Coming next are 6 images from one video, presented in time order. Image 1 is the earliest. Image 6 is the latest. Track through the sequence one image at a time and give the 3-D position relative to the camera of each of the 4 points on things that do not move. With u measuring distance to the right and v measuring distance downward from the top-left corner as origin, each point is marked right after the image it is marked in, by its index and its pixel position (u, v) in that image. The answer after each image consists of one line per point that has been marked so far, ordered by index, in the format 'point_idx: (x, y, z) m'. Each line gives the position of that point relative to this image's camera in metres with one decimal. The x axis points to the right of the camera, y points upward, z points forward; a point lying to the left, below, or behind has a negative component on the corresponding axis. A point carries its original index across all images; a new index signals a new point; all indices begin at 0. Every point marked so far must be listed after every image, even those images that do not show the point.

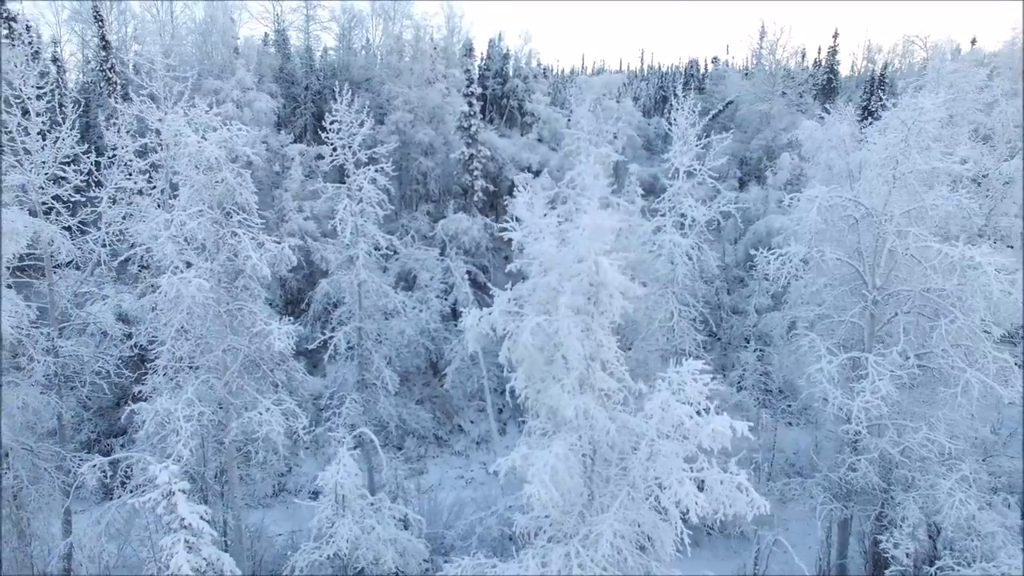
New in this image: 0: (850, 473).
0: (+6.7, -3.7, +11.6) m
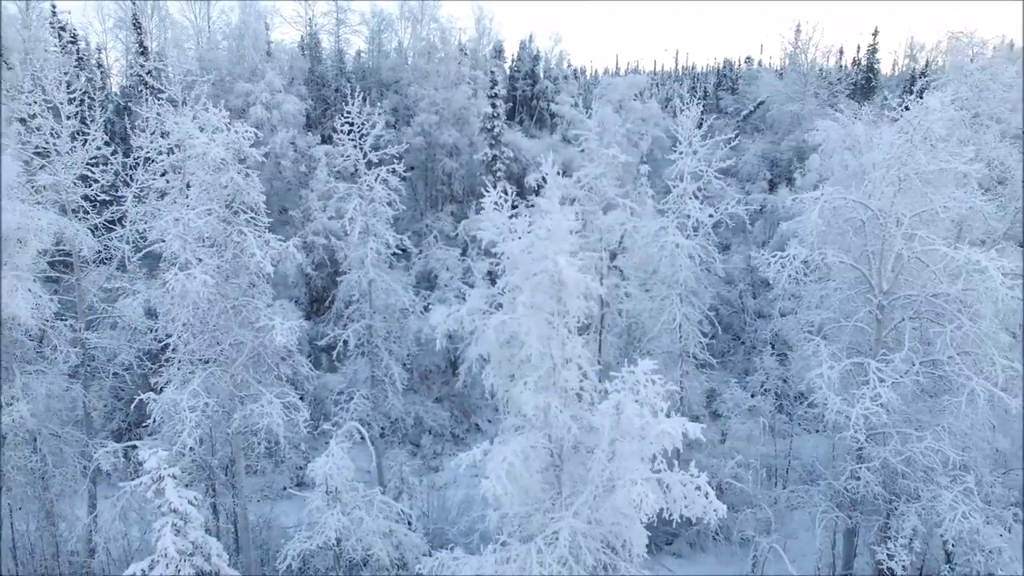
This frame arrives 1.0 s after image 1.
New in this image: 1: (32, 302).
0: (+6.6, -3.8, +11.3) m
1: (-10.2, -0.3, +12.2) m
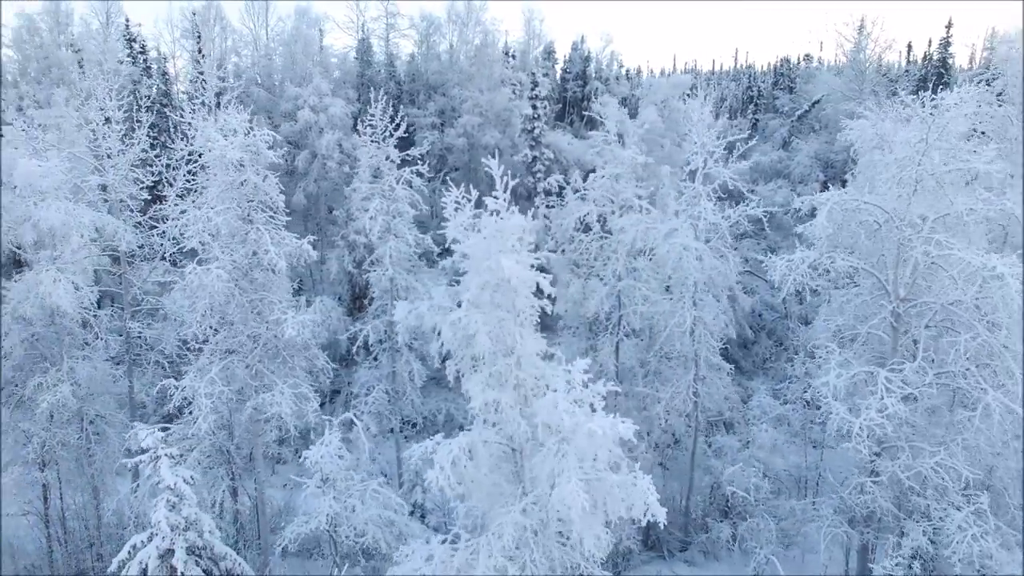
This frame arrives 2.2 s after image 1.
0: (+6.5, -3.9, +10.8) m
1: (-10.1, -0.1, +13.3) m
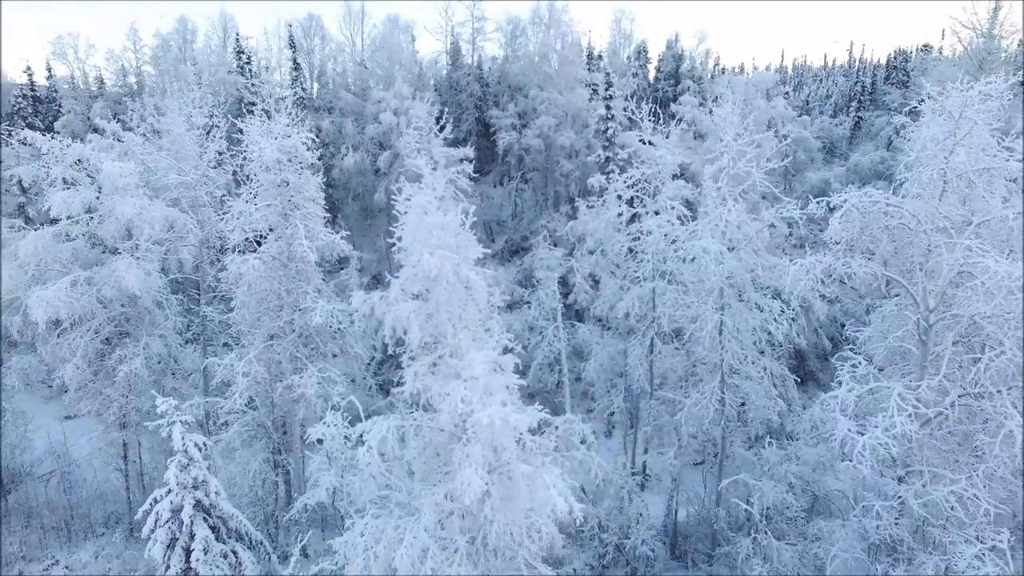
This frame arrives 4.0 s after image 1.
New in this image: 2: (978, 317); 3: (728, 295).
0: (+6.2, -4.0, +10.0) m
1: (-9.6, +0.3, +15.2) m
2: (+7.3, -0.5, +9.1) m
3: (+5.5, -0.2, +14.9) m
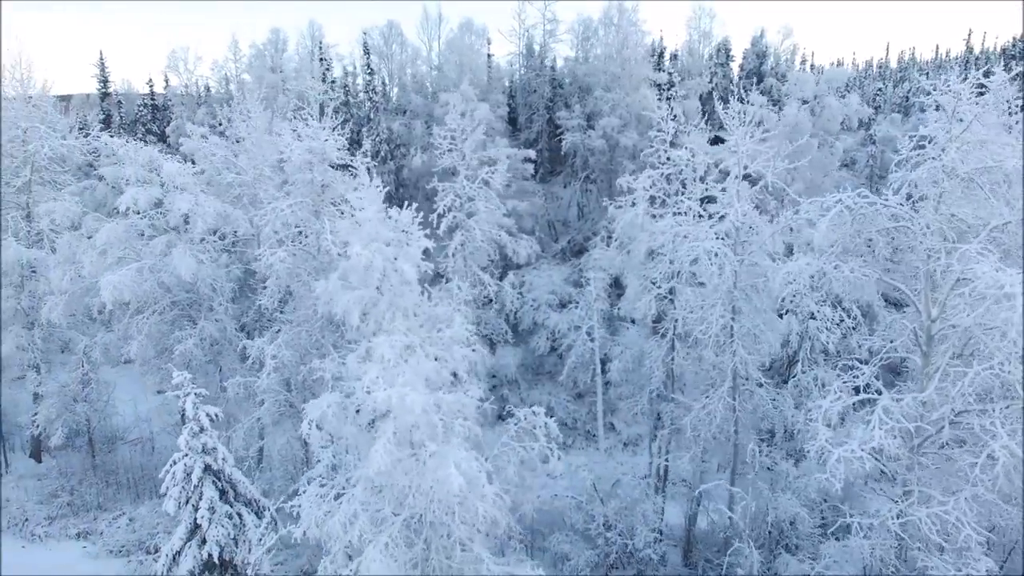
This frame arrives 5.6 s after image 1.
0: (+5.7, -4.1, +9.5) m
1: (-9.1, +0.6, +16.9) m
2: (+6.7, -0.6, +8.4) m
3: (+5.8, -0.3, +14.5) m
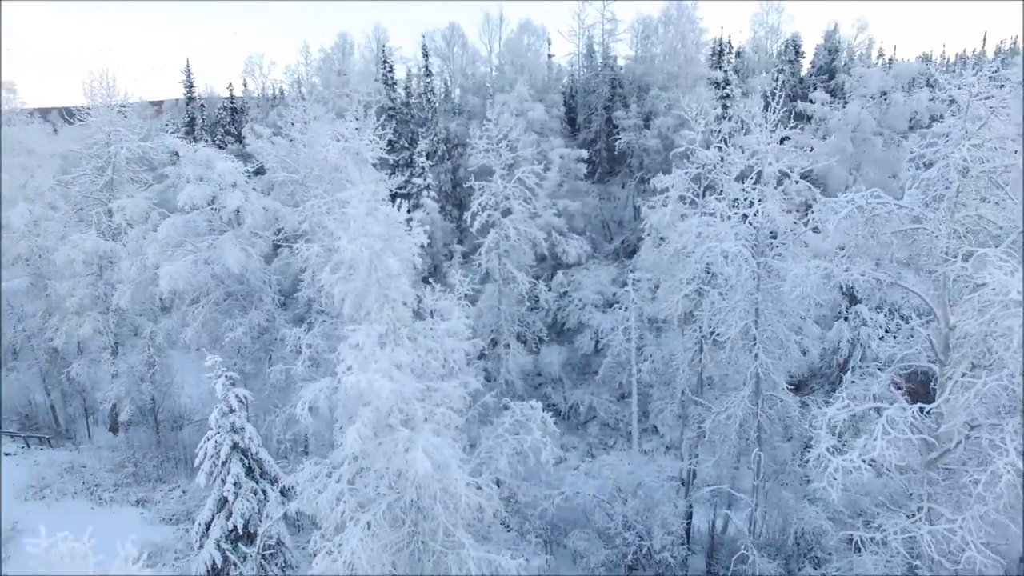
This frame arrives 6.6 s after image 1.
0: (+5.6, -4.2, +9.1) m
1: (-8.2, +0.9, +18.1) m
2: (+6.6, -0.7, +8.0) m
3: (+6.3, -0.4, +14.0) m
